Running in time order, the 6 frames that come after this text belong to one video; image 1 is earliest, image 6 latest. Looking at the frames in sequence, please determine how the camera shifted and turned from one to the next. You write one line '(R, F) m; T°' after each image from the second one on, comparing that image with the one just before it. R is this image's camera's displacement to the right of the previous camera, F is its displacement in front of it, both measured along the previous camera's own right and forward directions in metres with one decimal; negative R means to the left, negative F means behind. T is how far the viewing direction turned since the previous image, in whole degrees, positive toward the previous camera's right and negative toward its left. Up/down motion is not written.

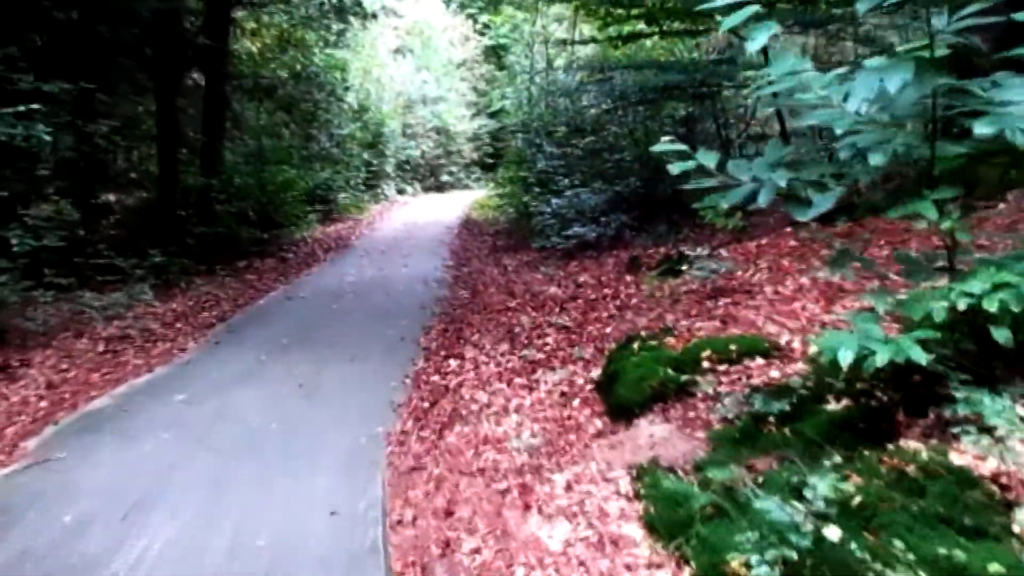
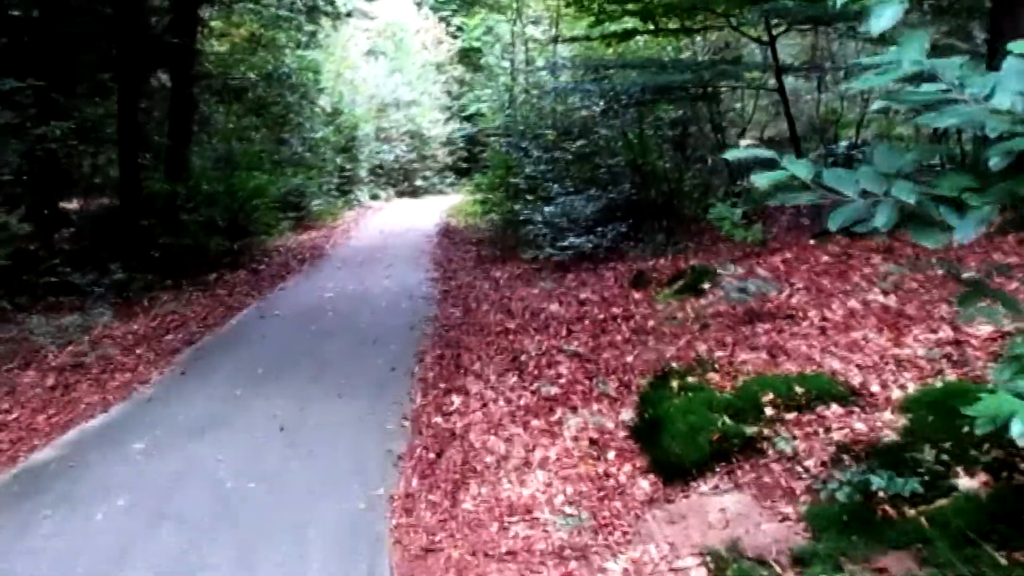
(-0.3, +0.9) m; +2°
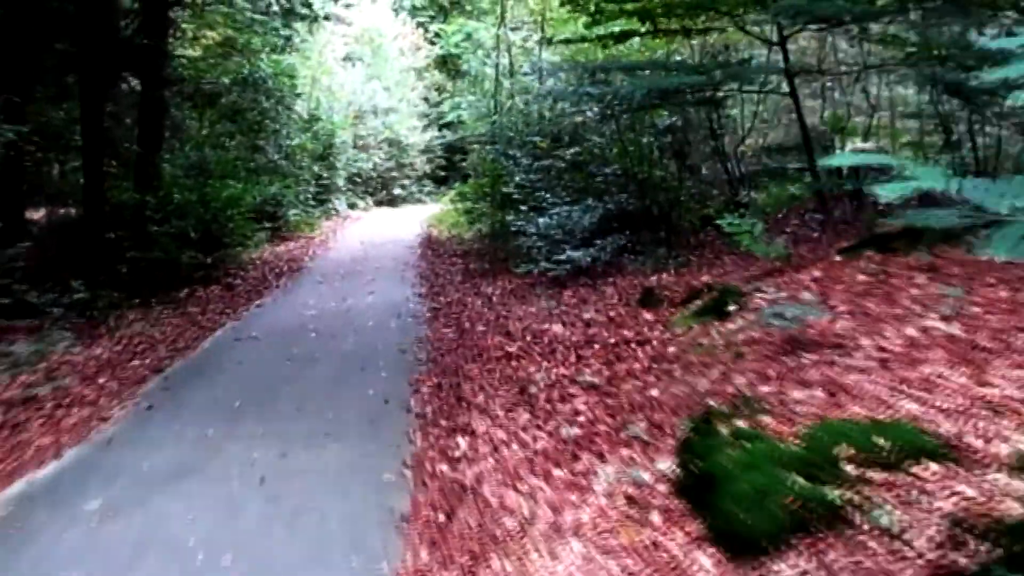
(-0.2, +0.8) m; +1°
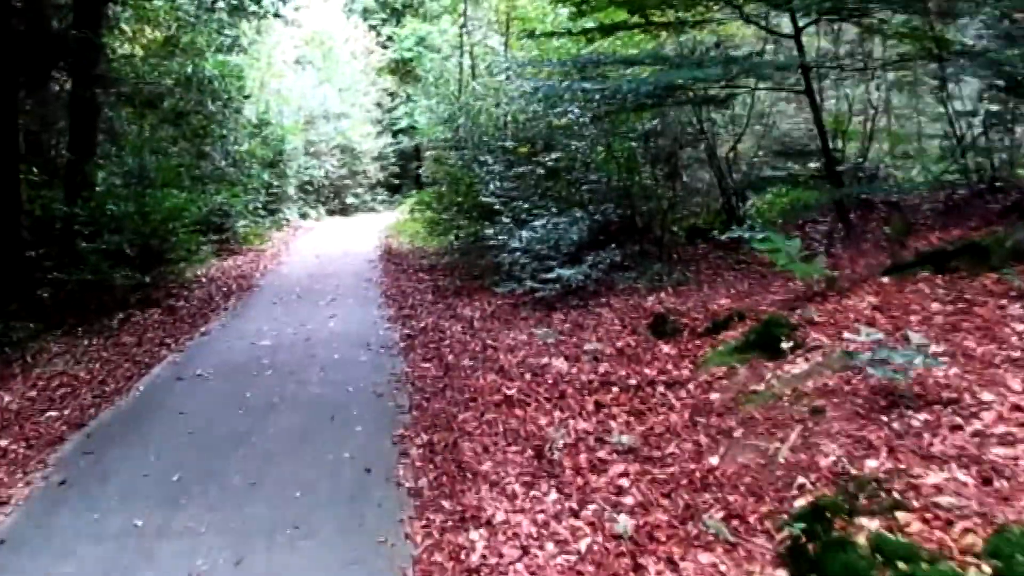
(-0.3, +1.3) m; +3°
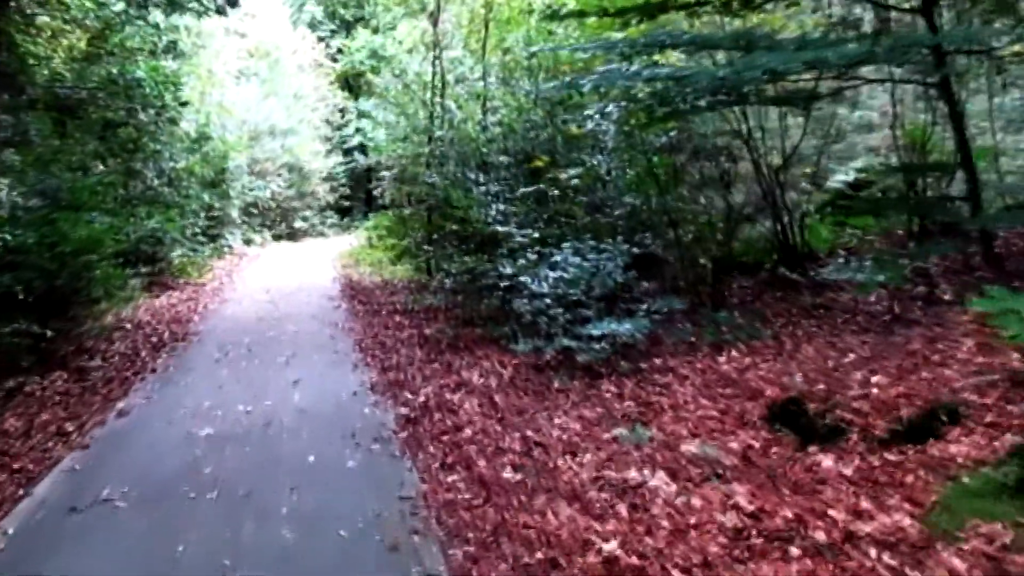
(-0.7, +2.7) m; +3°
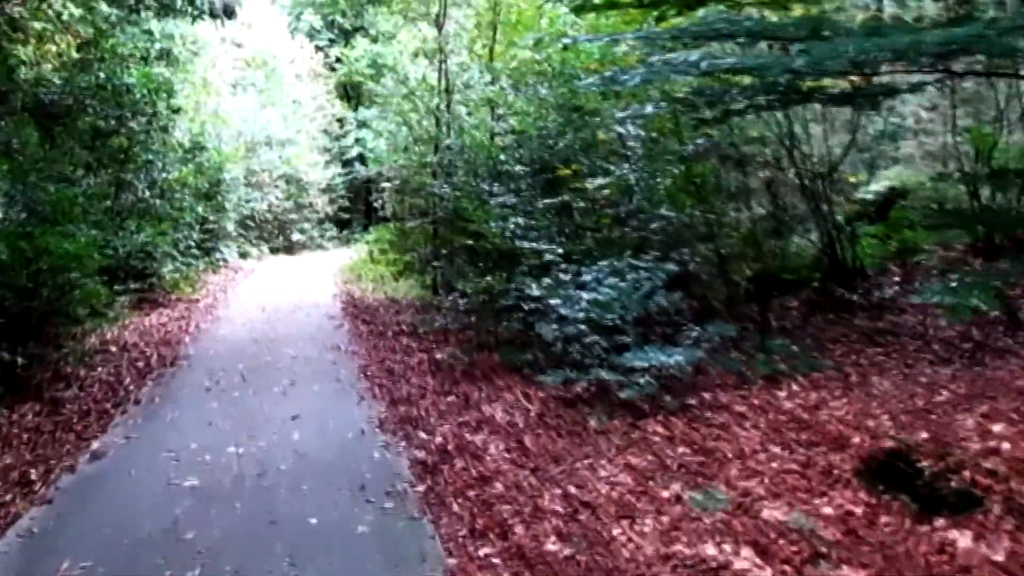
(-0.2, +1.0) m; 0°
